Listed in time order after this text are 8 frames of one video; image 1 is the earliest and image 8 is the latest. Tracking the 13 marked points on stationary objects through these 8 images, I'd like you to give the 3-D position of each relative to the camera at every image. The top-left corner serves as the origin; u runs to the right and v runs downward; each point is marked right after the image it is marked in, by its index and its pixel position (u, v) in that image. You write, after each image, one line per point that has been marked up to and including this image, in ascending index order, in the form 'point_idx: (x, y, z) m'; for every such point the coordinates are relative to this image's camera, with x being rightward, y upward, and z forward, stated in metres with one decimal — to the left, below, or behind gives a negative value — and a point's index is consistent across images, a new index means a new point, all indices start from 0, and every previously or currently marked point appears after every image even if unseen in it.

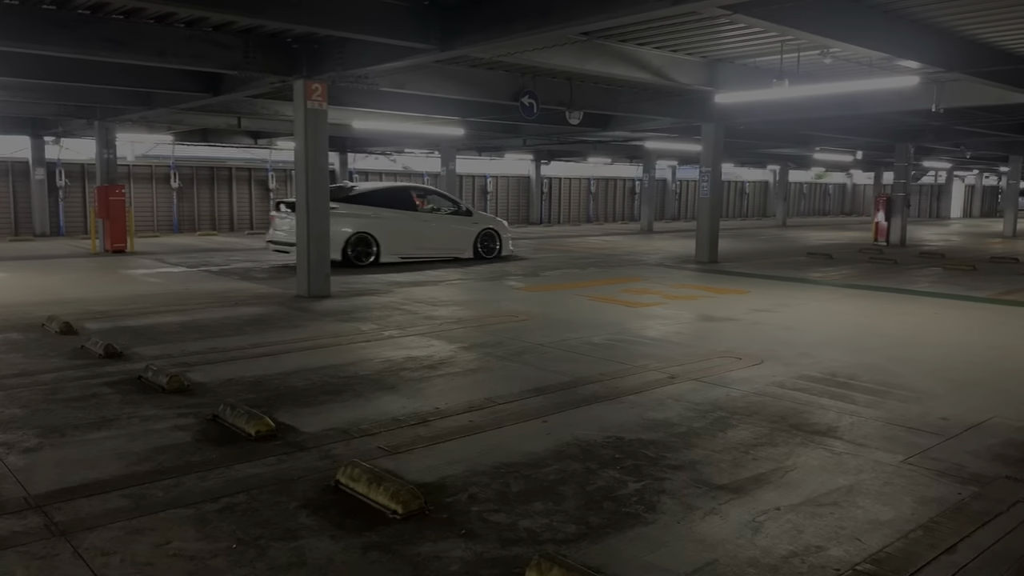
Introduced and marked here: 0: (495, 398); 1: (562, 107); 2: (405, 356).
0: (-0.1, -0.7, +5.4) m
1: (+0.8, +2.9, +12.9) m
2: (-0.9, -0.6, +6.7) m
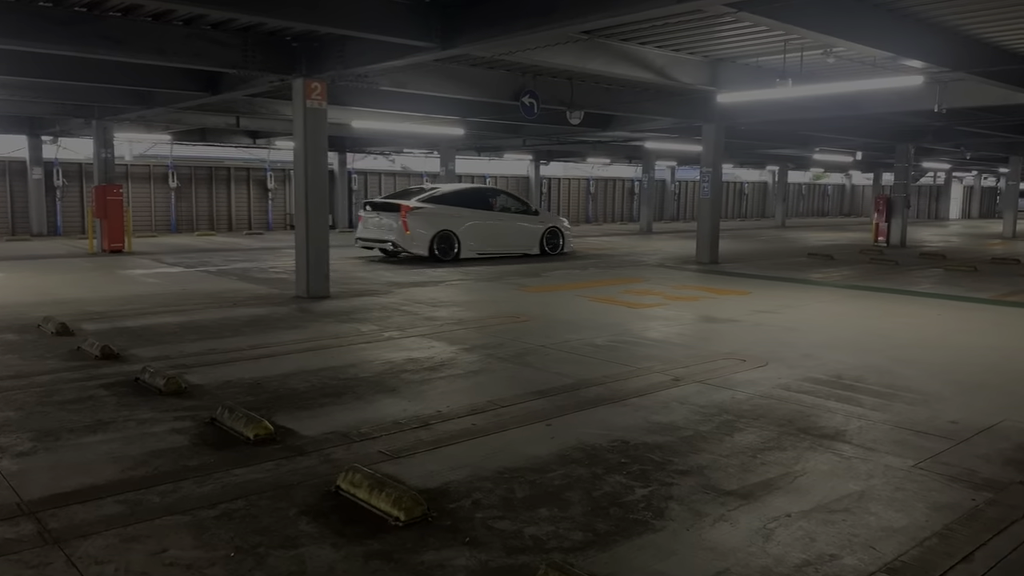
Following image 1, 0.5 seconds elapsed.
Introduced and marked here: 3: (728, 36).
0: (-0.1, -0.7, +5.3) m
1: (+0.8, +2.9, +12.8) m
2: (-0.9, -0.6, +6.7) m
3: (+2.4, +2.8, +9.1) m
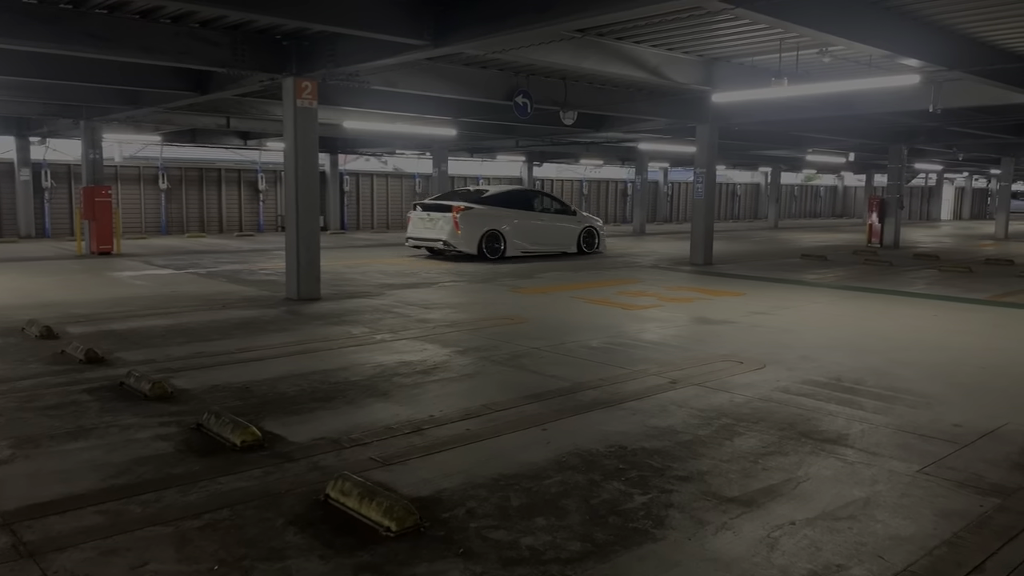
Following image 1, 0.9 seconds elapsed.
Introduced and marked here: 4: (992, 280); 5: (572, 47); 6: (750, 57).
0: (-0.1, -0.7, +5.2) m
1: (+0.7, +2.8, +12.7) m
2: (-0.9, -0.6, +6.5) m
3: (+2.3, +2.8, +9.0) m
4: (+8.4, +0.1, +14.3) m
5: (+0.7, +2.7, +9.1) m
6: (+3.0, +2.9, +10.3) m
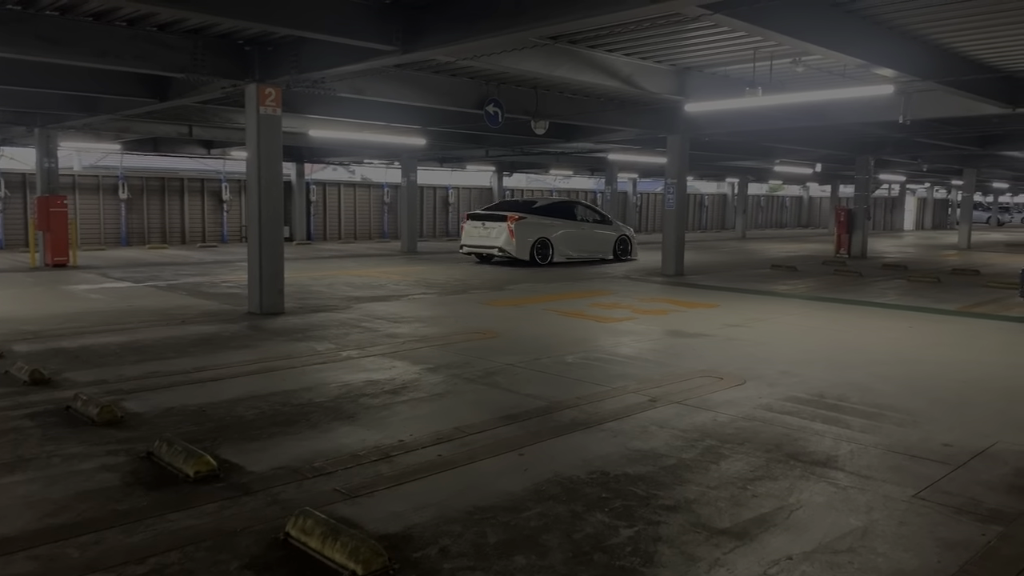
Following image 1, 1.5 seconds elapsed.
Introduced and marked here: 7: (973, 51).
0: (-0.3, -0.8, +4.9) m
1: (+0.3, +2.6, +12.5) m
2: (-1.1, -0.7, +6.2) m
3: (+2.0, +2.7, +8.9) m
4: (+7.9, 0.0, +14.3) m
5: (+0.4, +2.6, +8.9) m
6: (+2.6, +2.8, +10.2) m
7: (+5.3, +2.7, +9.3) m
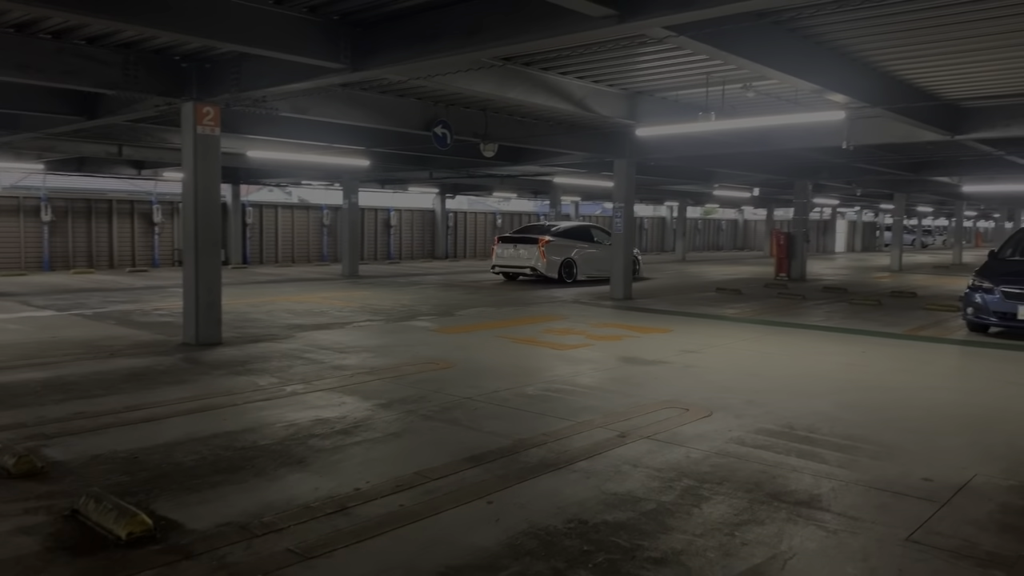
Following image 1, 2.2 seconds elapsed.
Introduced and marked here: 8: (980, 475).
0: (-0.5, -1.0, +4.6) m
1: (-0.5, +2.3, +12.2) m
2: (-1.4, -0.9, +5.8) m
3: (+1.5, +2.4, +8.8) m
4: (+7.0, -0.4, +14.6) m
5: (-0.2, +2.3, +8.7) m
6: (+2.0, +2.4, +10.1) m
7: (+4.7, +2.4, +9.5) m
8: (+2.7, -1.1, +4.7) m
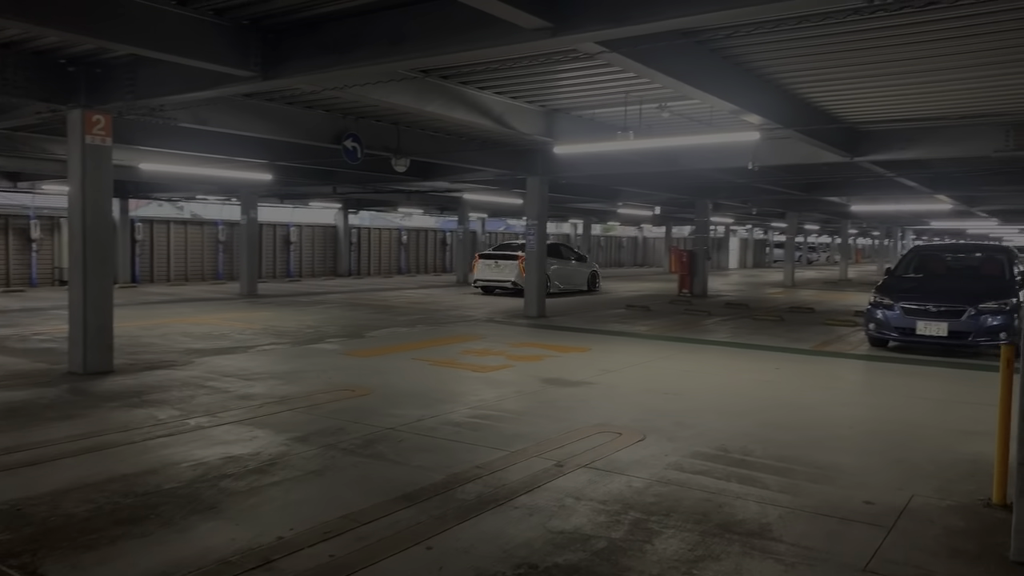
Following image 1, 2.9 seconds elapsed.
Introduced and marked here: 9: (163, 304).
0: (-0.8, -1.2, +4.2) m
1: (-1.8, +2.0, +11.9) m
2: (-1.9, -1.1, +5.3) m
3: (+0.6, +2.2, +8.7) m
4: (+5.4, -0.7, +15.1) m
5: (-1.0, +2.0, +8.3) m
6: (+1.0, +2.2, +10.1) m
7: (+3.7, +2.2, +9.8) m
8: (+2.3, -1.2, +4.7) m
9: (-7.3, -0.3, +17.1) m
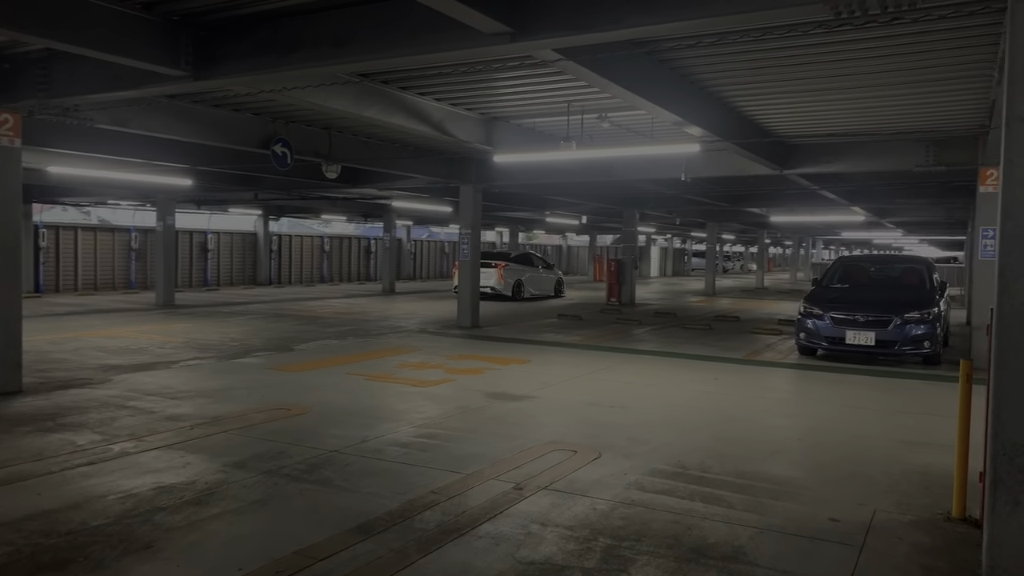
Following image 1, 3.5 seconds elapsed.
0: (-1.0, -1.2, +3.9) m
1: (-2.7, +1.8, +11.4) m
2: (-2.1, -1.2, +4.9) m
3: (0.0, +2.0, +8.5) m
4: (+4.2, -0.9, +15.3) m
5: (-1.6, +1.9, +8.0) m
6: (+0.2, +2.1, +9.9) m
7: (+3.0, +2.1, +9.9) m
8: (+2.1, -1.3, +4.7) m
9: (-8.7, -0.5, +16.1) m
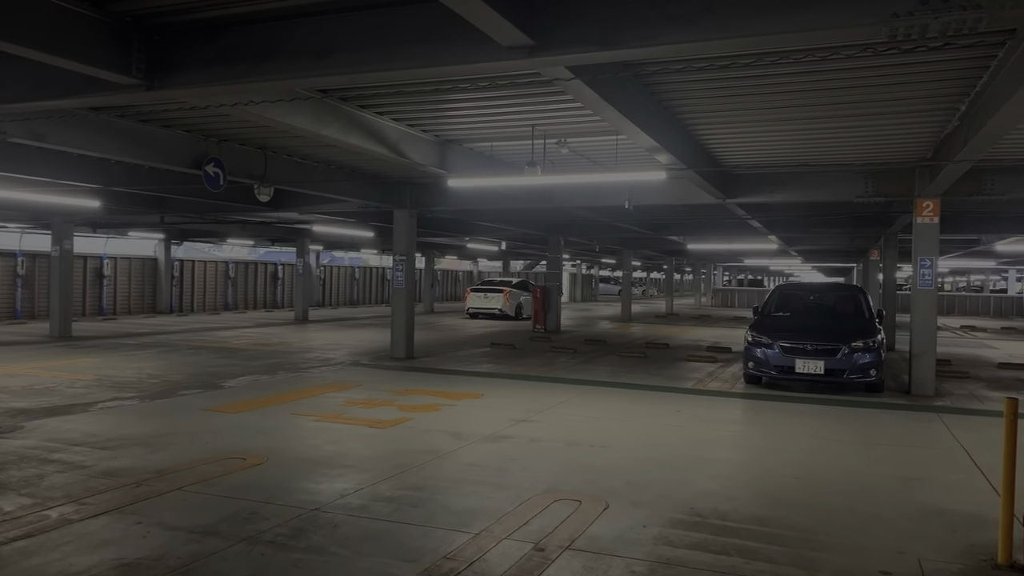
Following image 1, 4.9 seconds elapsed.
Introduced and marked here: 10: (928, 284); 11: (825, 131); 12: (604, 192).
0: (-0.7, -1.4, +3.3) m
1: (-3.4, +1.4, +10.7) m
2: (-2.0, -1.4, +4.1) m
3: (-0.3, +1.7, +8.1) m
4: (+3.0, -1.4, +15.2) m
5: (-1.8, +1.6, +7.4) m
6: (-0.3, +1.7, +9.5) m
7: (+2.5, +1.7, +9.8) m
8: (+2.2, -1.5, +4.5) m
9: (-9.9, -1.1, +14.5) m
10: (+5.8, 0.0, +11.3) m
11: (+3.4, +1.7, +8.9) m
12: (+1.5, +1.5, +12.6) m
